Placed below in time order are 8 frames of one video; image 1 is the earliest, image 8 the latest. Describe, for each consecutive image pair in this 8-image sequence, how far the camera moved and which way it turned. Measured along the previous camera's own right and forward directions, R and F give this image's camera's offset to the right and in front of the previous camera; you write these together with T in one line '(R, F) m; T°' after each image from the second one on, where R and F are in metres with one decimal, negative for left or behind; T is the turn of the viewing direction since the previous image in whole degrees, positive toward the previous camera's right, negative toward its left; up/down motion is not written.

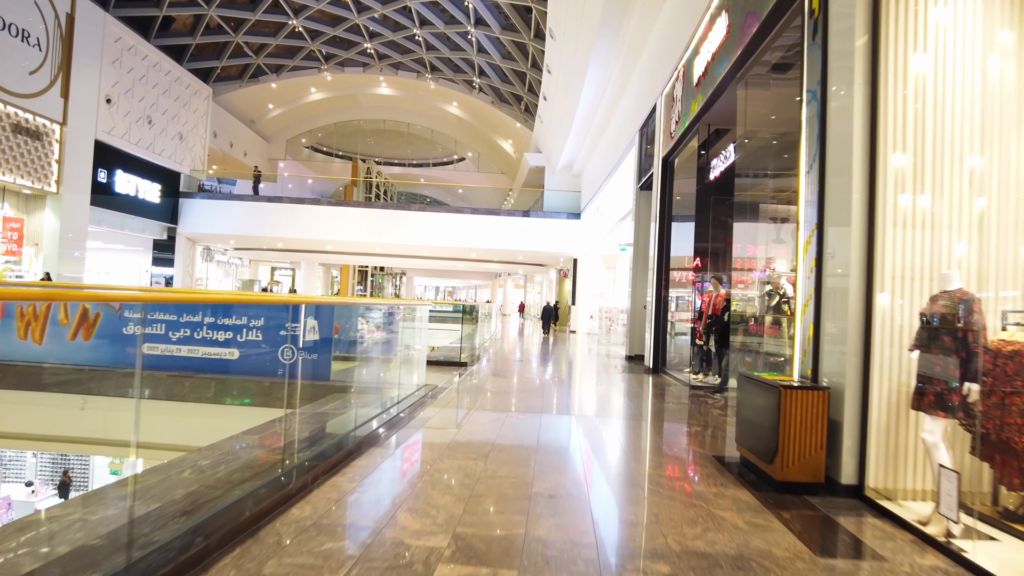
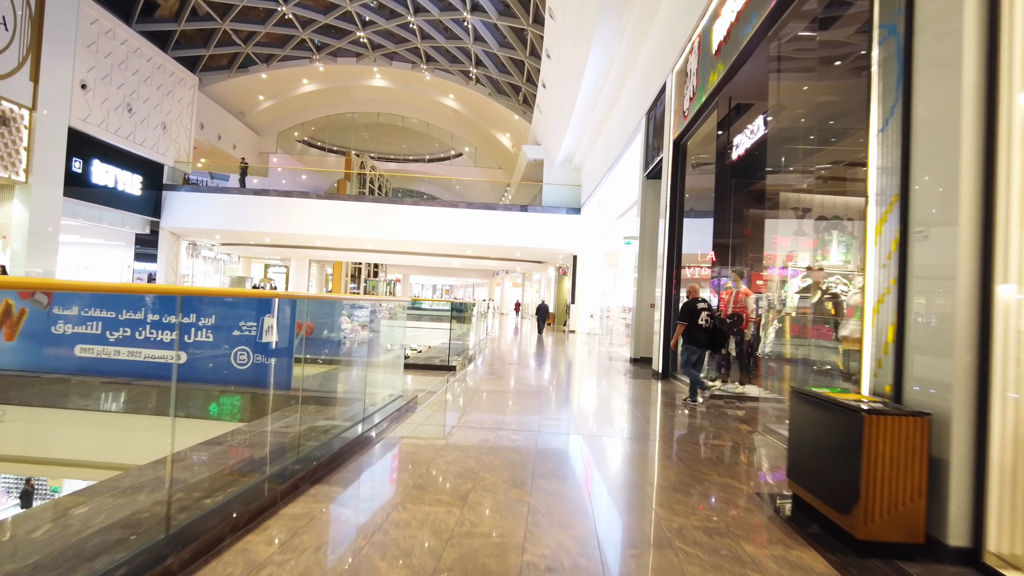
(0.0, +0.7) m; 0°
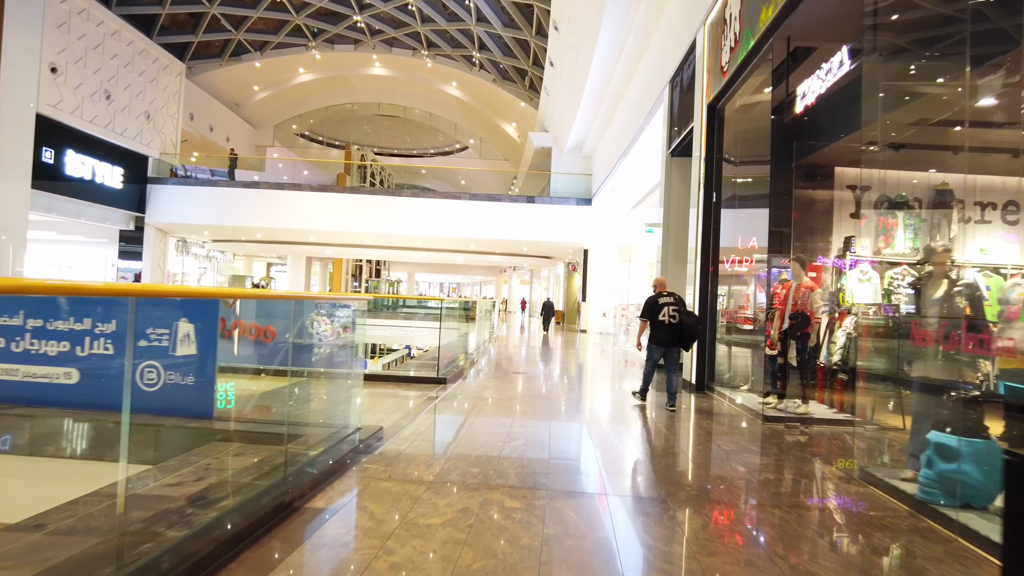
(+0.1, +1.1) m; -1°
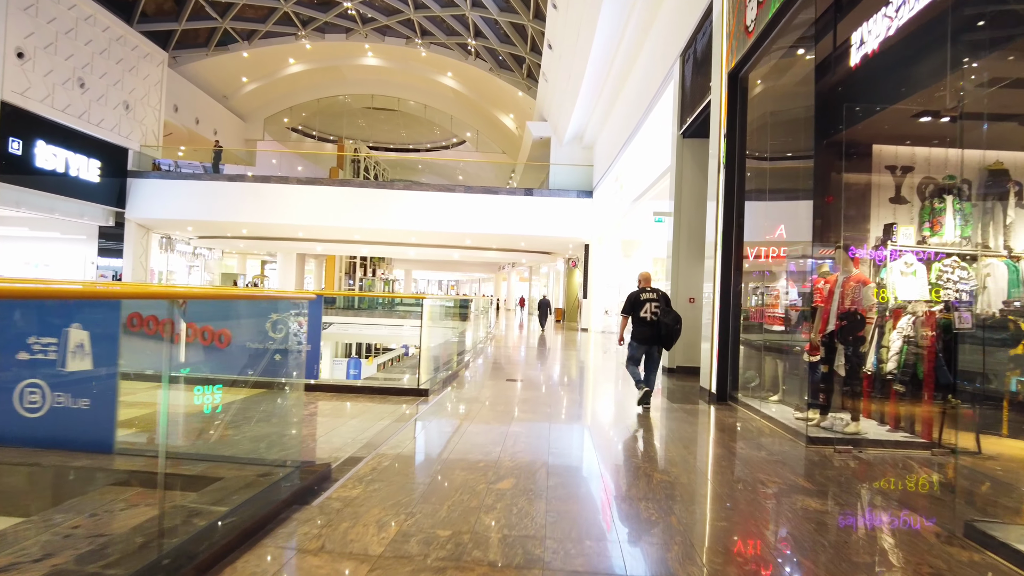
(+0.1, +0.7) m; 0°
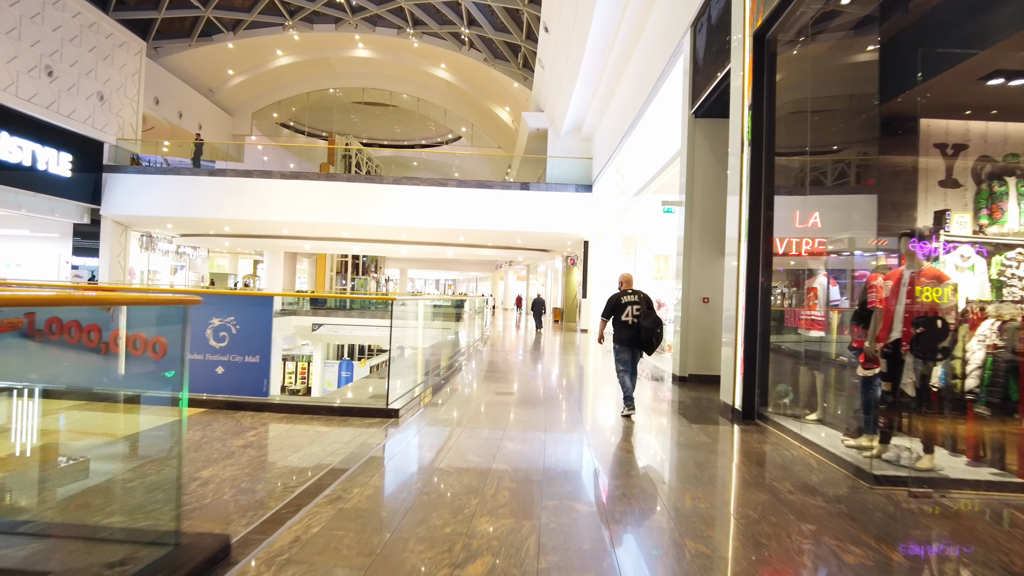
(+0.1, +0.8) m; 0°
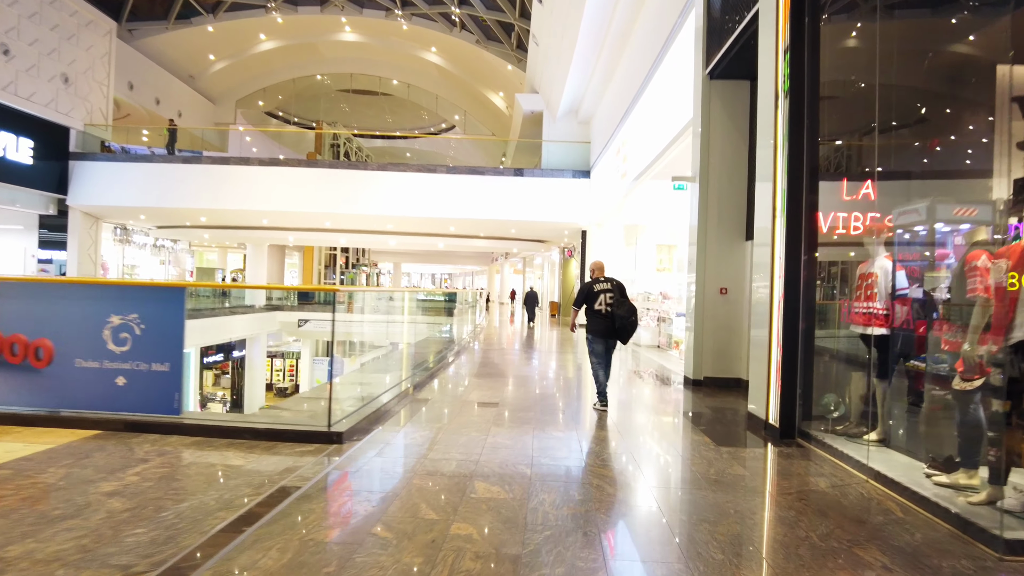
(+0.1, +0.9) m; 0°
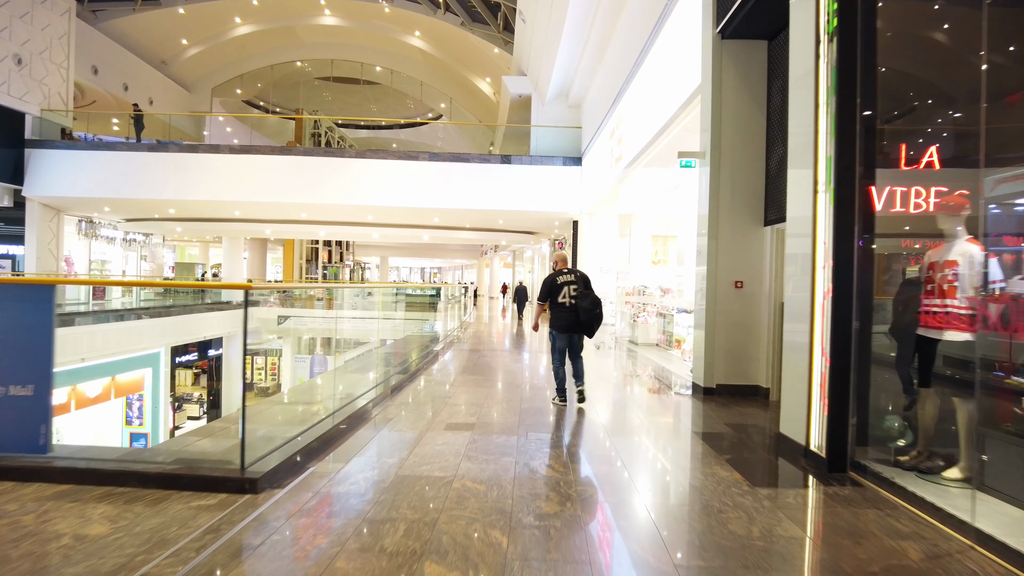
(+0.1, +0.7) m; +1°
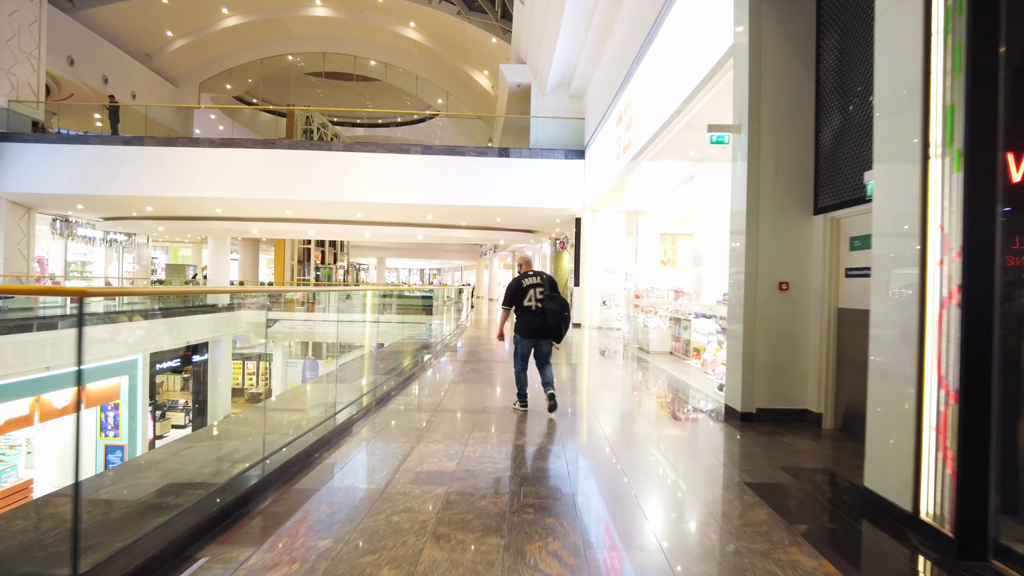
(0.0, +0.8) m; 0°
